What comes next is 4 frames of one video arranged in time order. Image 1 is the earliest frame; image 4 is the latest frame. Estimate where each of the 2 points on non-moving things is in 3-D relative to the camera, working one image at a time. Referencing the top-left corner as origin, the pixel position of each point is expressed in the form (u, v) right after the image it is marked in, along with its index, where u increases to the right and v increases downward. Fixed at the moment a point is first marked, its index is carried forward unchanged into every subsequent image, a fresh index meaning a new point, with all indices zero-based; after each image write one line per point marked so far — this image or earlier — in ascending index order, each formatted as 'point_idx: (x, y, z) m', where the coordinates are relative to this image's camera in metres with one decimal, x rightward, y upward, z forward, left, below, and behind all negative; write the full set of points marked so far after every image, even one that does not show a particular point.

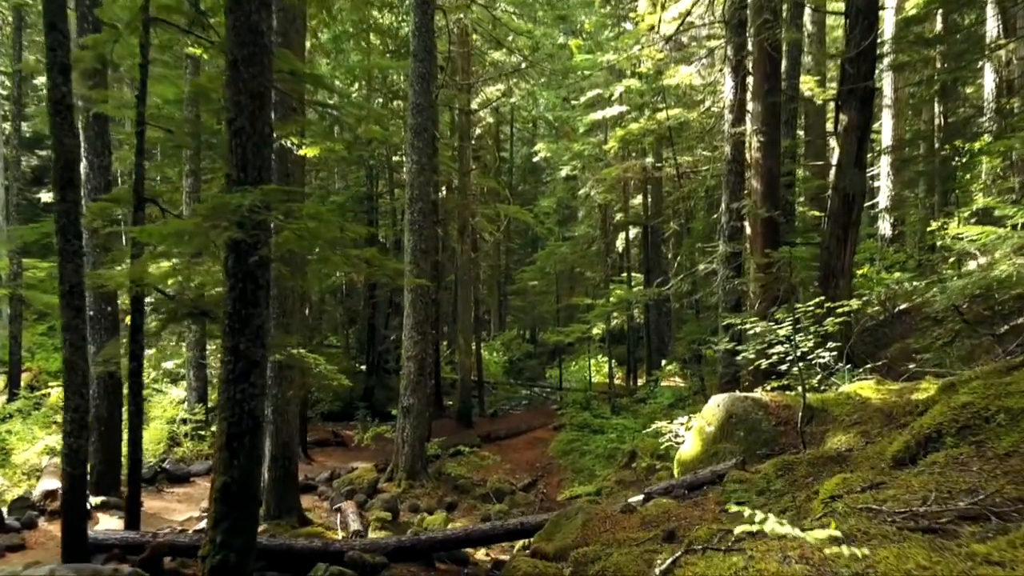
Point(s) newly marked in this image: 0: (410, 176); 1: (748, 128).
0: (-1.7, +1.8, +12.6) m
1: (+3.2, +2.2, +10.8) m
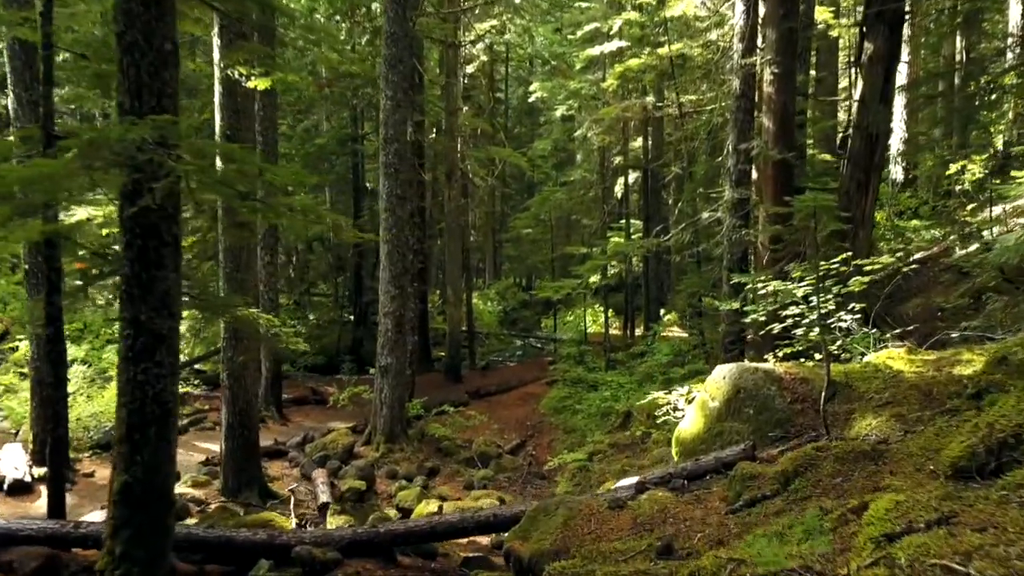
0: (-1.9, +2.5, +11.4) m
1: (+3.0, +2.8, +9.6) m
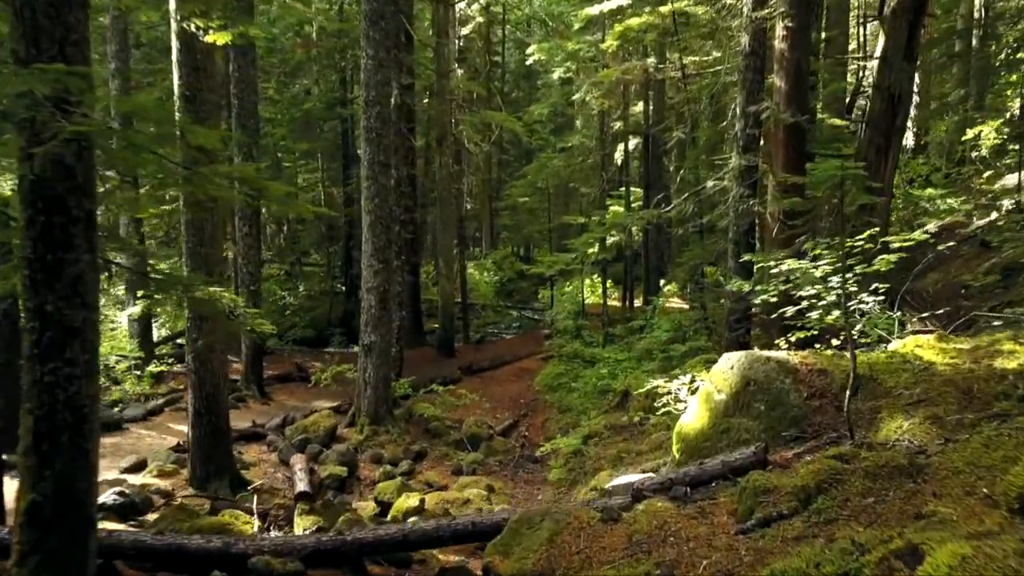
0: (-2.0, +2.9, +10.6) m
1: (+2.9, +3.1, +8.8) m
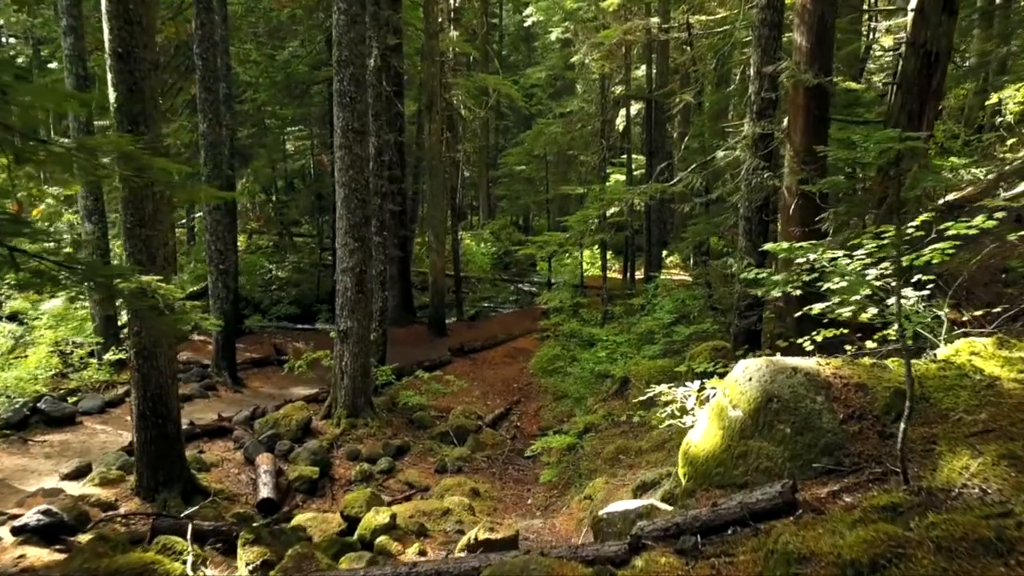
0: (-2.1, +3.1, +9.6) m
1: (+2.8, +3.3, +7.7) m
